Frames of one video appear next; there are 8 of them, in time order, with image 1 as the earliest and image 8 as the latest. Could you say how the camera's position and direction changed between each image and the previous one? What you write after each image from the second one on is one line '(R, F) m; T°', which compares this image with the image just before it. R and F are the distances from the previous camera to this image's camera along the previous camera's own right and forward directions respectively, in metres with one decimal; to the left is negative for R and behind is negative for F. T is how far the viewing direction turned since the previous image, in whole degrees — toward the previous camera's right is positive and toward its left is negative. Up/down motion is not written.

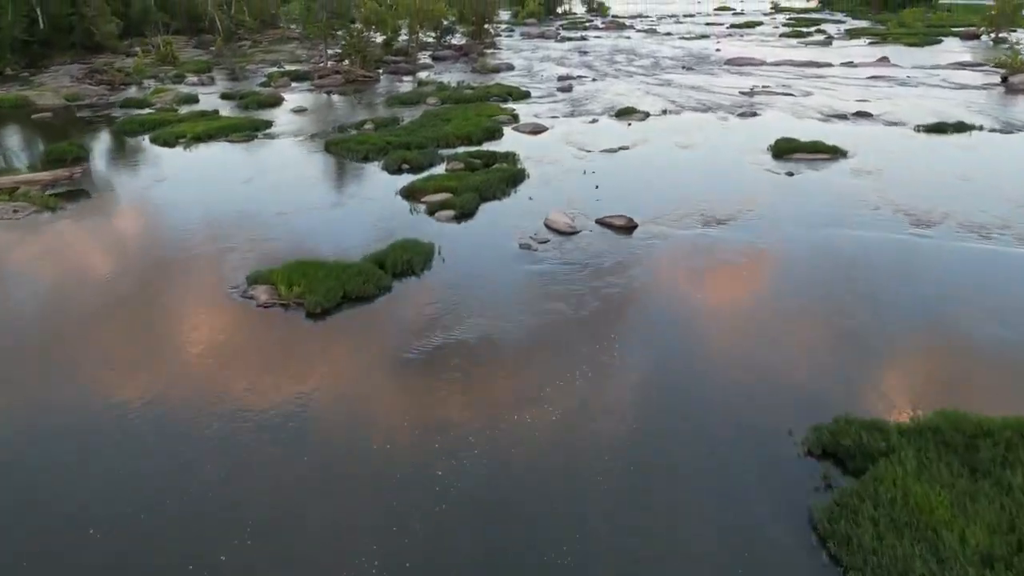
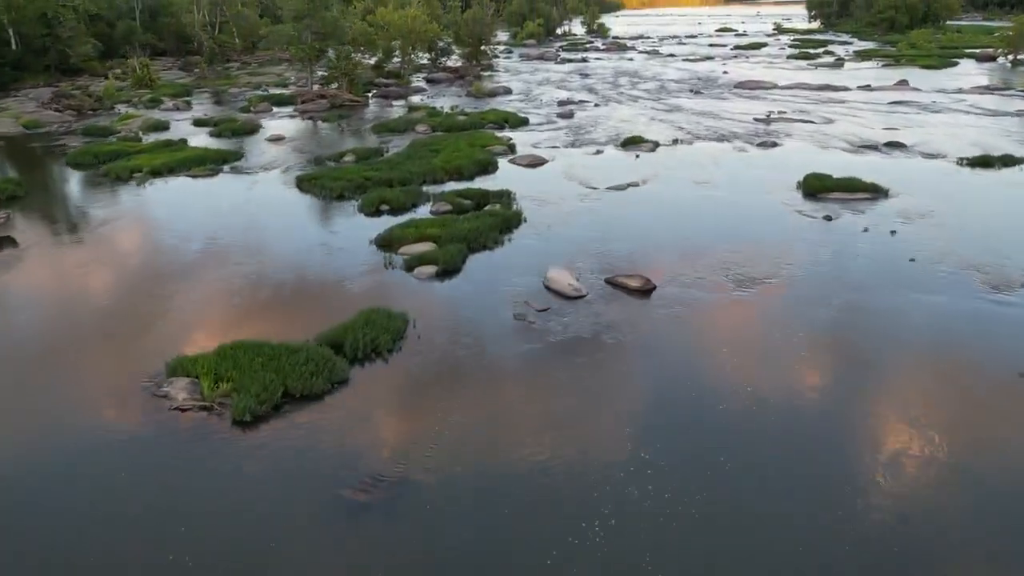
(+0.2, +3.5) m; 0°
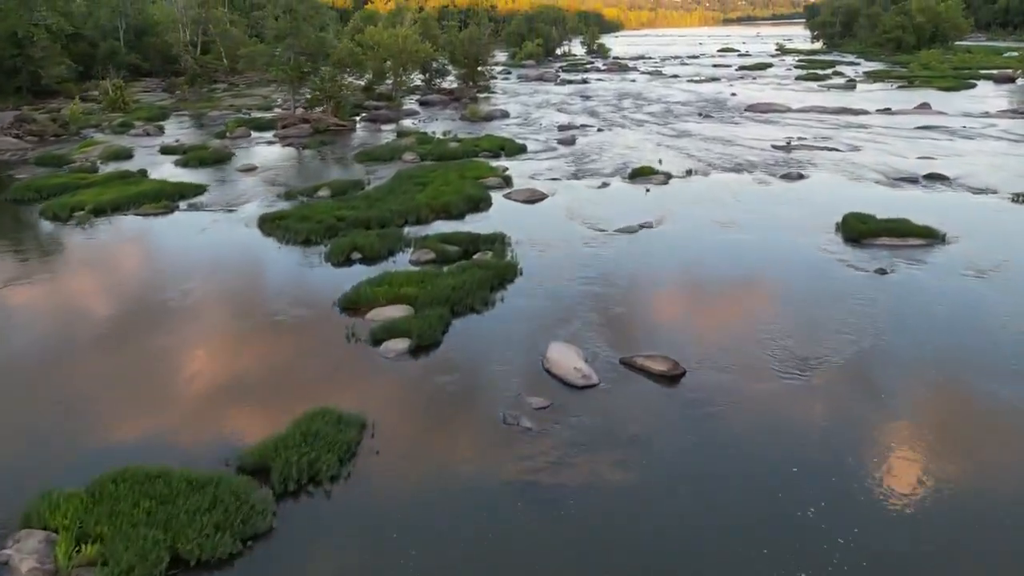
(+0.1, +3.6) m; 0°
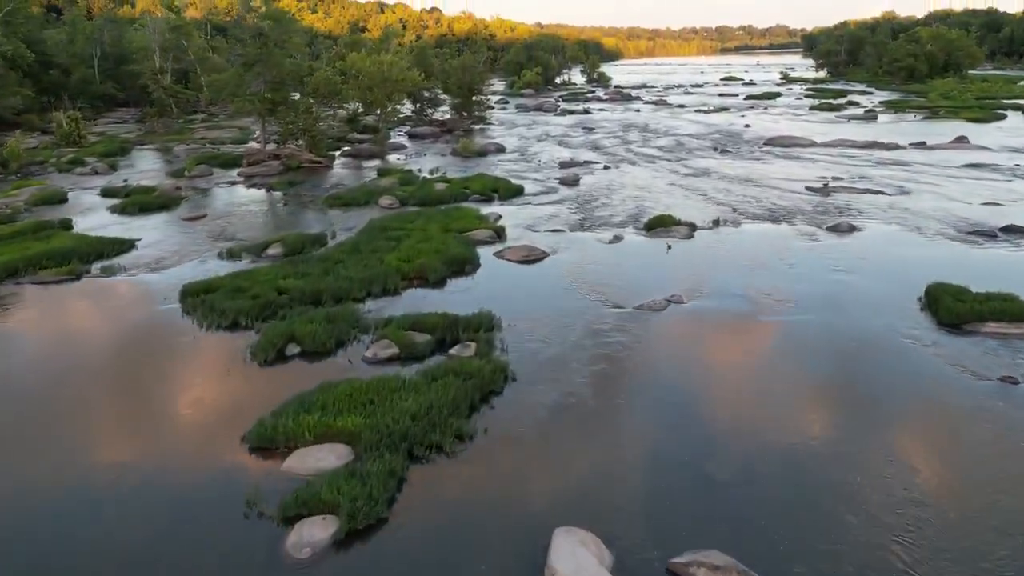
(+0.2, +5.1) m; 0°
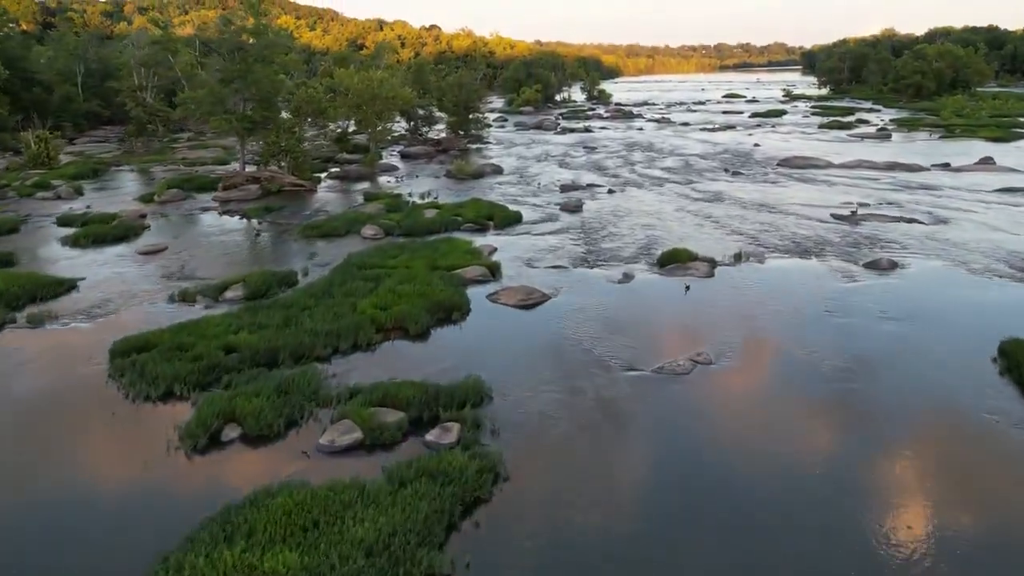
(+0.1, +3.0) m; 0°
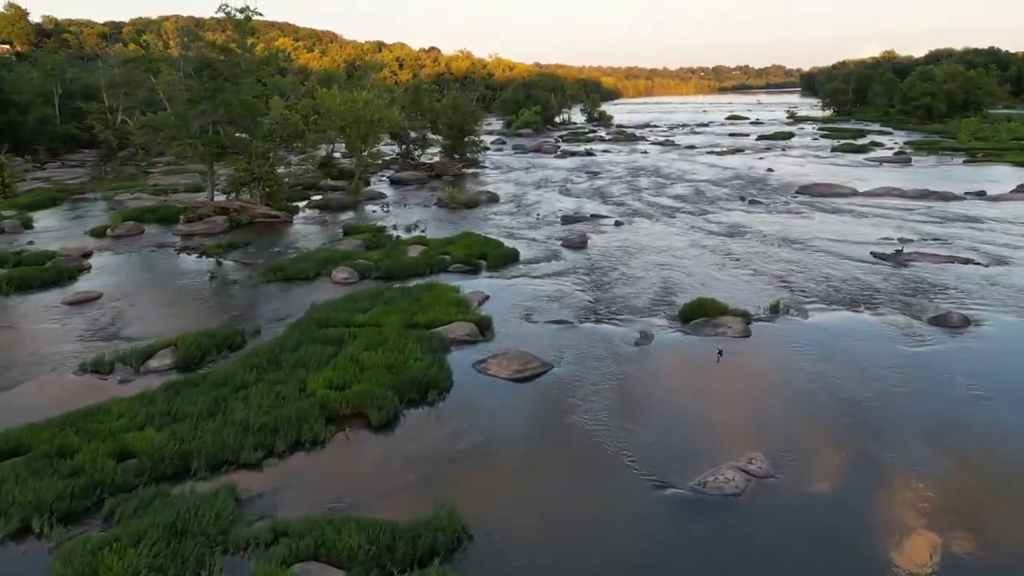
(+0.1, +3.8) m; 0°
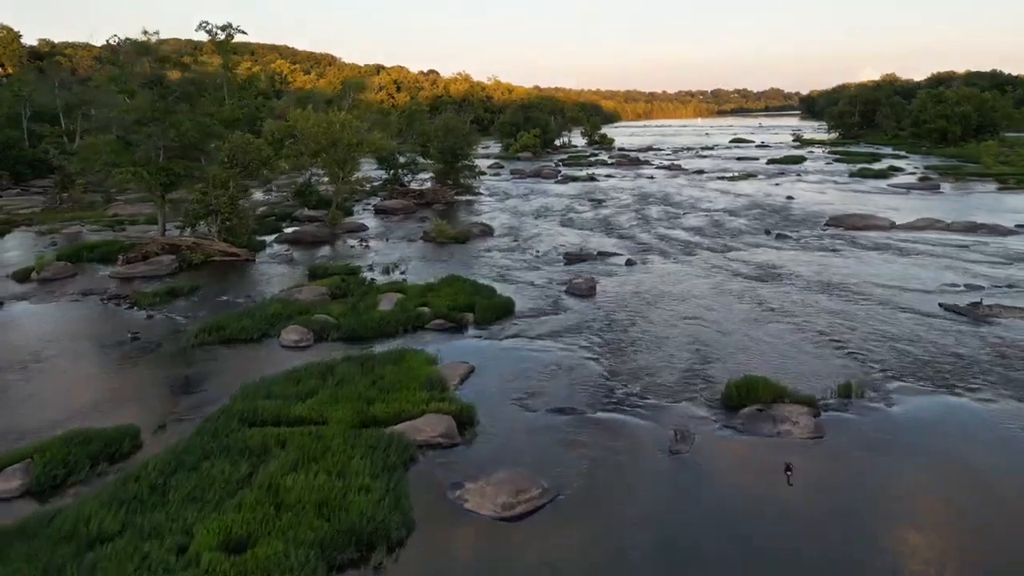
(+0.2, +4.6) m; 0°
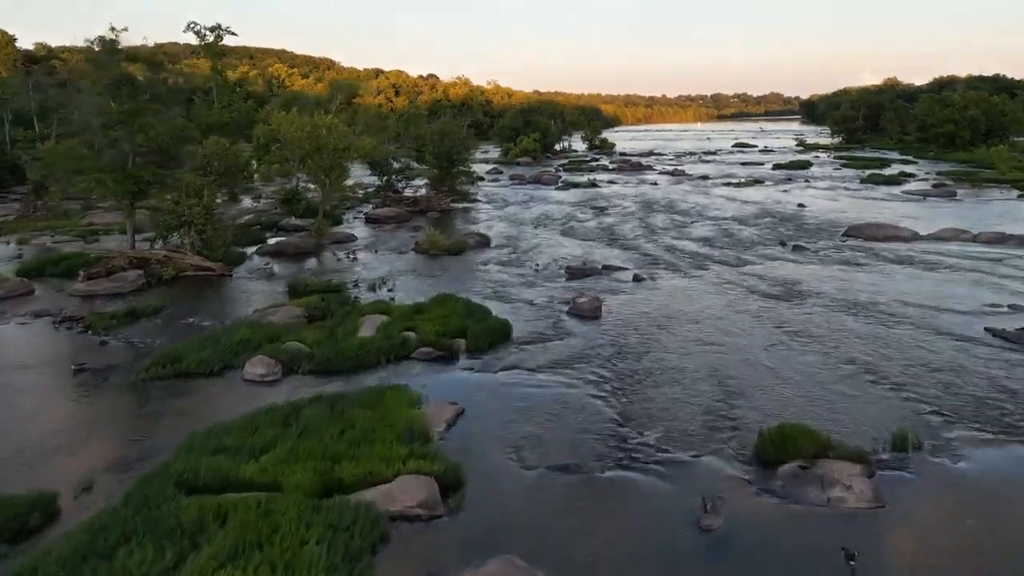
(+0.1, +2.3) m; 0°
